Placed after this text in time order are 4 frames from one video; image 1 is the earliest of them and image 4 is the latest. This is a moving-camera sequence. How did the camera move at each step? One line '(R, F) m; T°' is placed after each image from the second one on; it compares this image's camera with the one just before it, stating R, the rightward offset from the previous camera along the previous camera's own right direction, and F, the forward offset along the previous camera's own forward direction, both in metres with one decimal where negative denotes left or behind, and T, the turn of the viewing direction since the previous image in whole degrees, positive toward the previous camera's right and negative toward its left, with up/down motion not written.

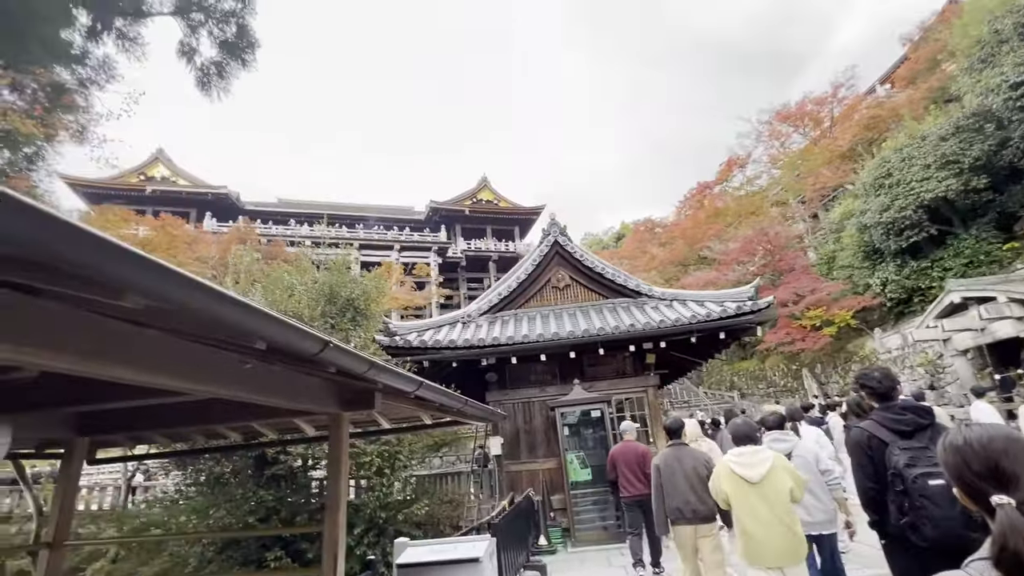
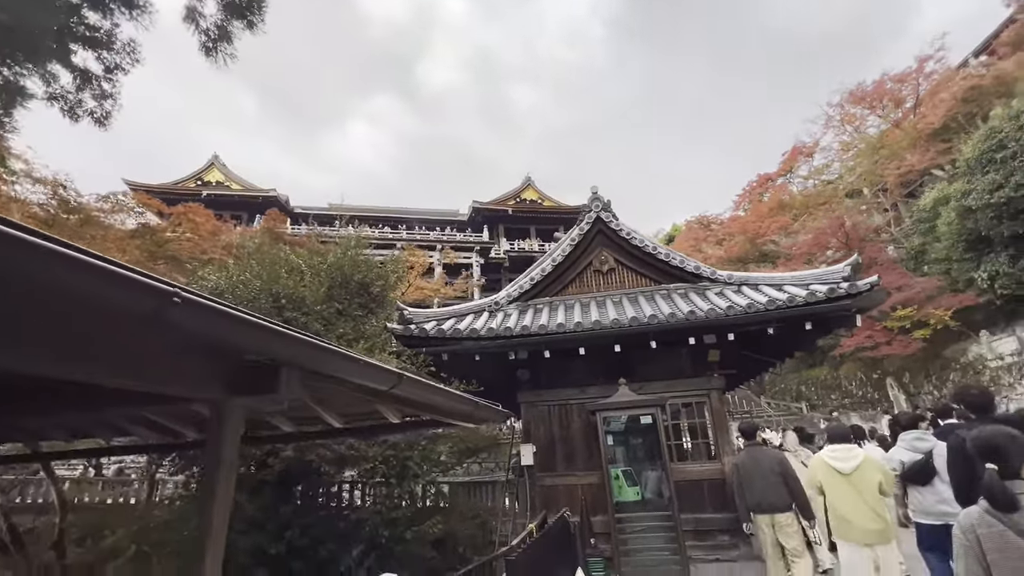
(+0.2, +1.1) m; -6°
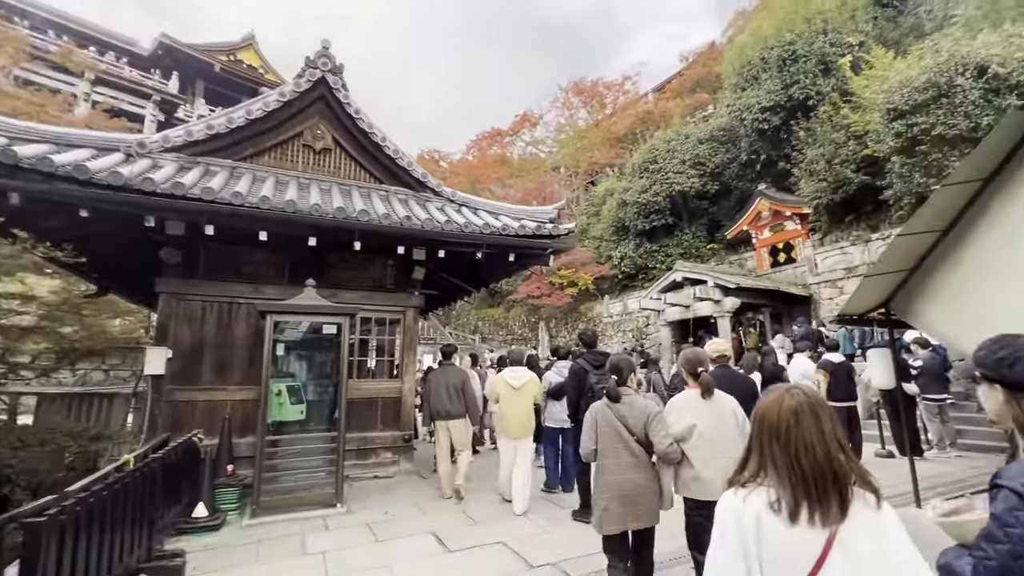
(+0.3, +0.8) m; +35°
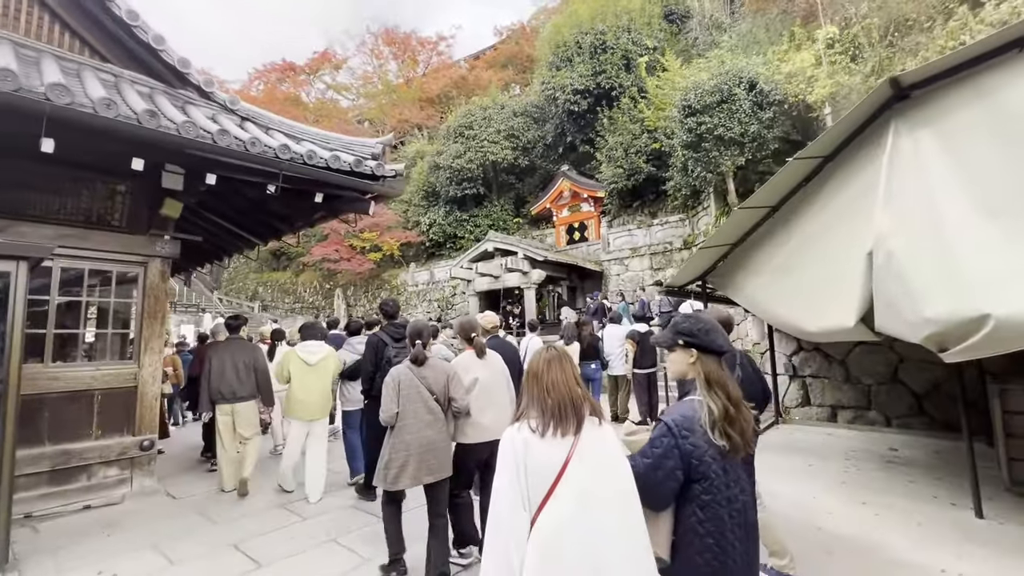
(-0.1, +0.9) m; +24°
